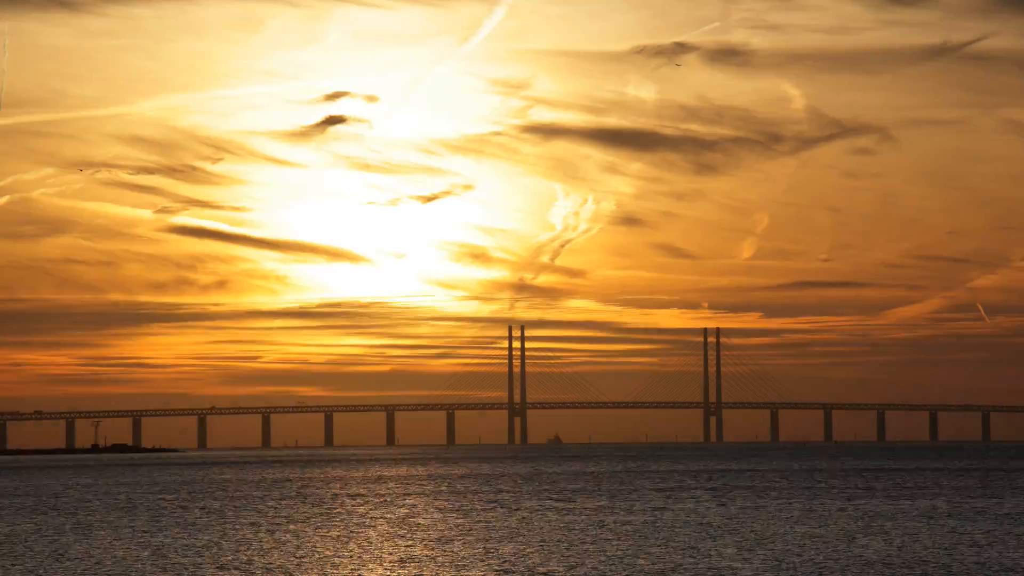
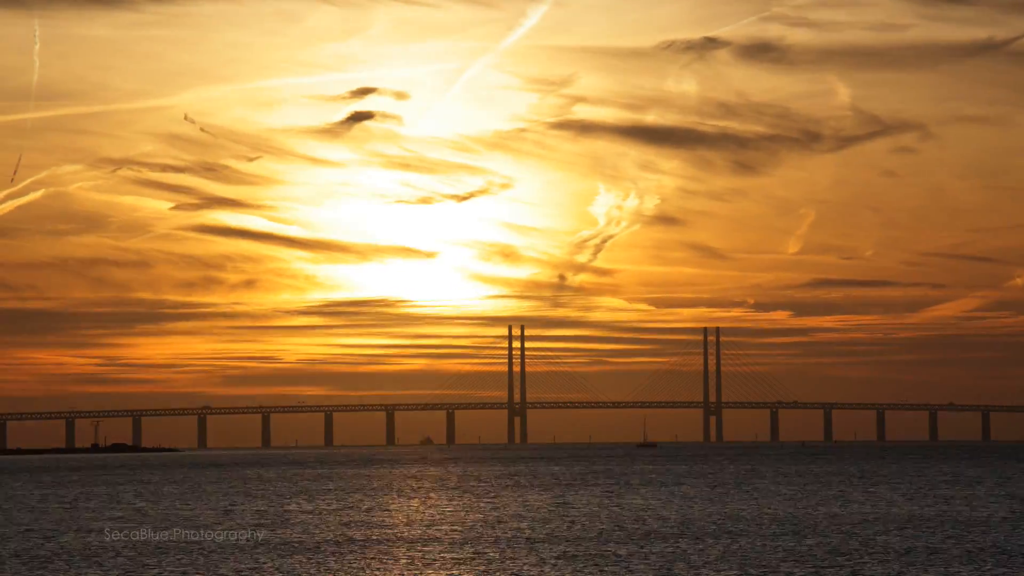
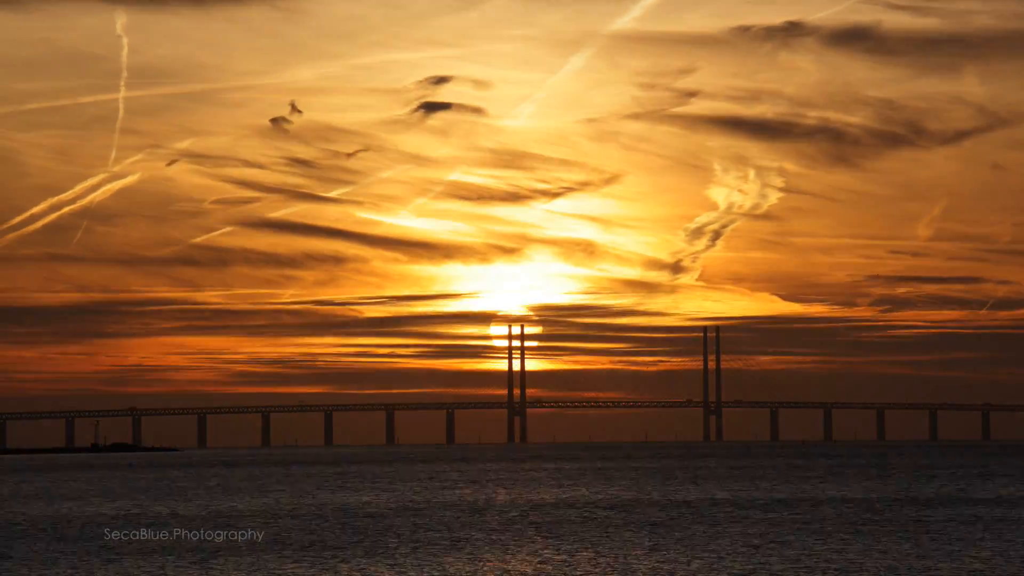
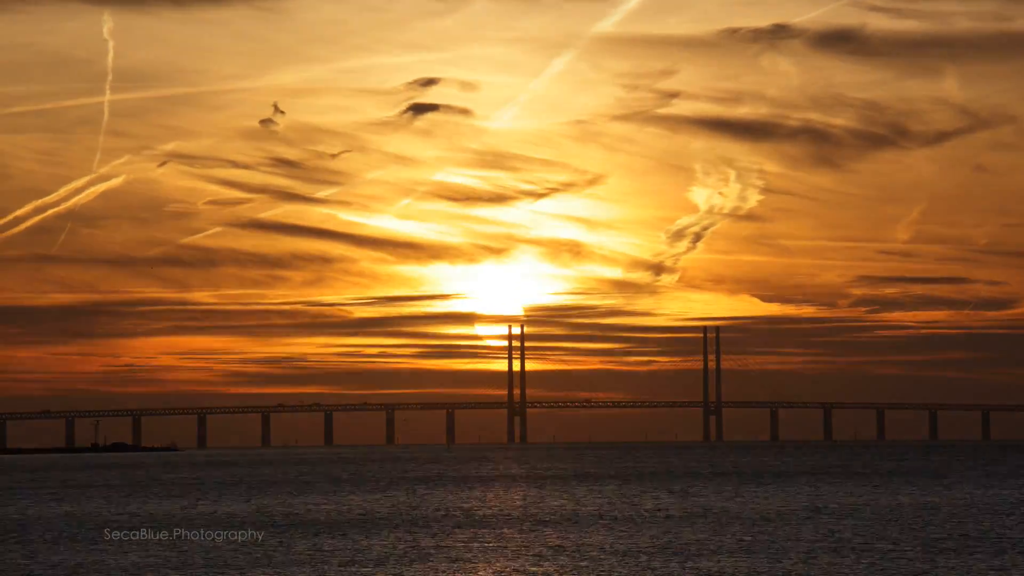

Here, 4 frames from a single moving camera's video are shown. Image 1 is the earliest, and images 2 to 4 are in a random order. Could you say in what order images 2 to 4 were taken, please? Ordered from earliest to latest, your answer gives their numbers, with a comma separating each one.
2, 4, 3
